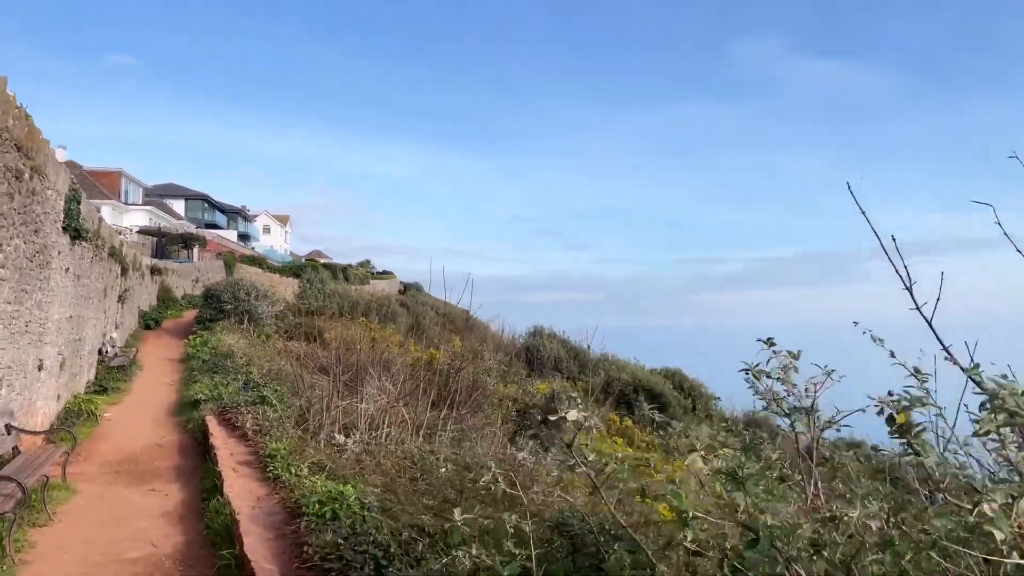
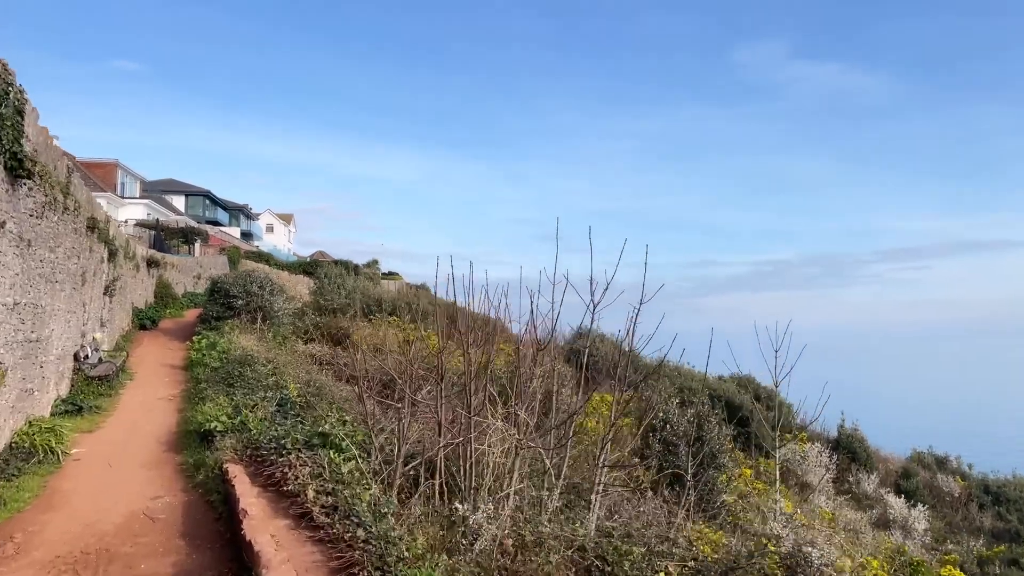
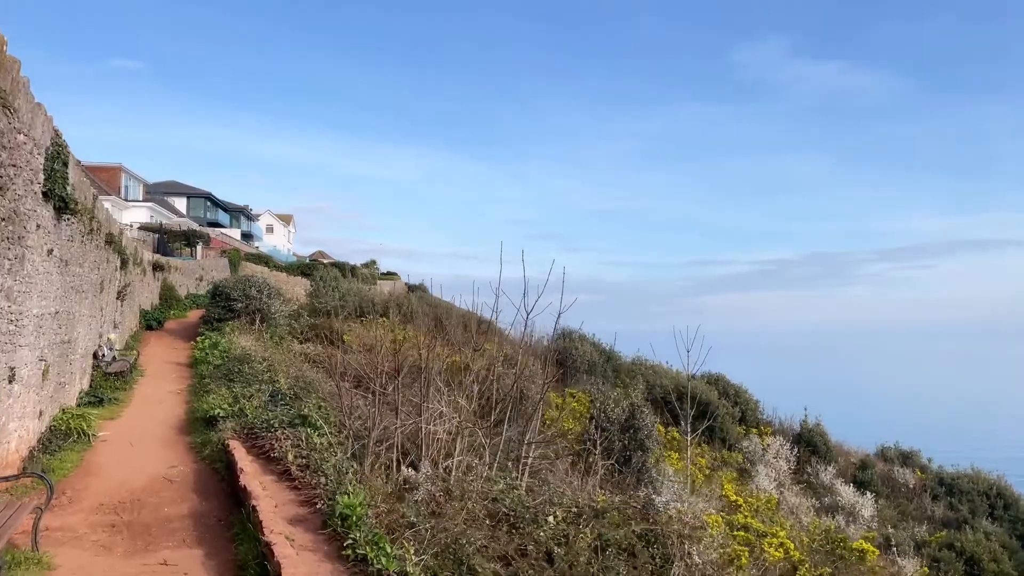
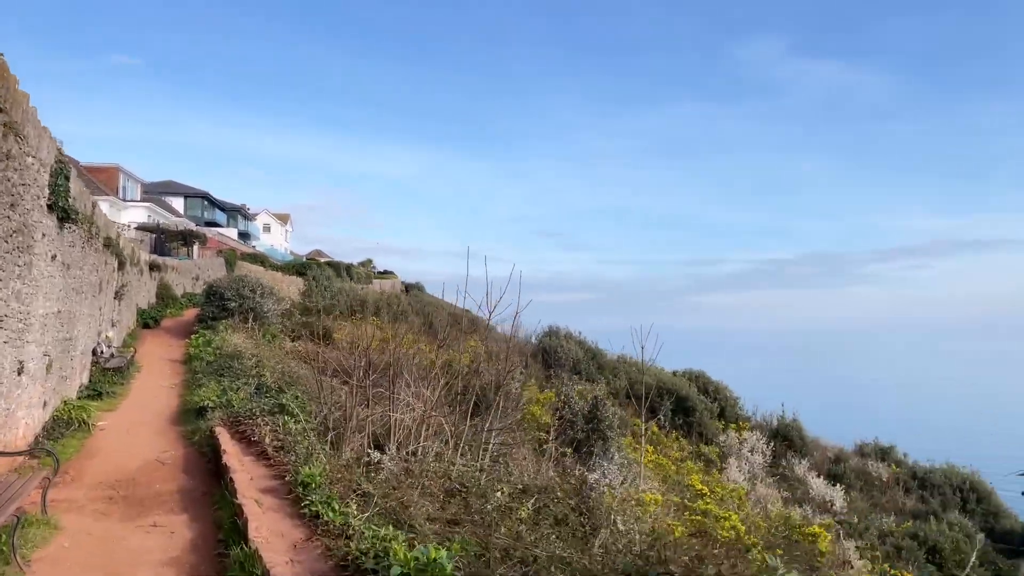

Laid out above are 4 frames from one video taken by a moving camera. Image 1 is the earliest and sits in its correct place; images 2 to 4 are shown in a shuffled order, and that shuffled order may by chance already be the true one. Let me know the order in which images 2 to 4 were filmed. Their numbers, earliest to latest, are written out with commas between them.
4, 3, 2
